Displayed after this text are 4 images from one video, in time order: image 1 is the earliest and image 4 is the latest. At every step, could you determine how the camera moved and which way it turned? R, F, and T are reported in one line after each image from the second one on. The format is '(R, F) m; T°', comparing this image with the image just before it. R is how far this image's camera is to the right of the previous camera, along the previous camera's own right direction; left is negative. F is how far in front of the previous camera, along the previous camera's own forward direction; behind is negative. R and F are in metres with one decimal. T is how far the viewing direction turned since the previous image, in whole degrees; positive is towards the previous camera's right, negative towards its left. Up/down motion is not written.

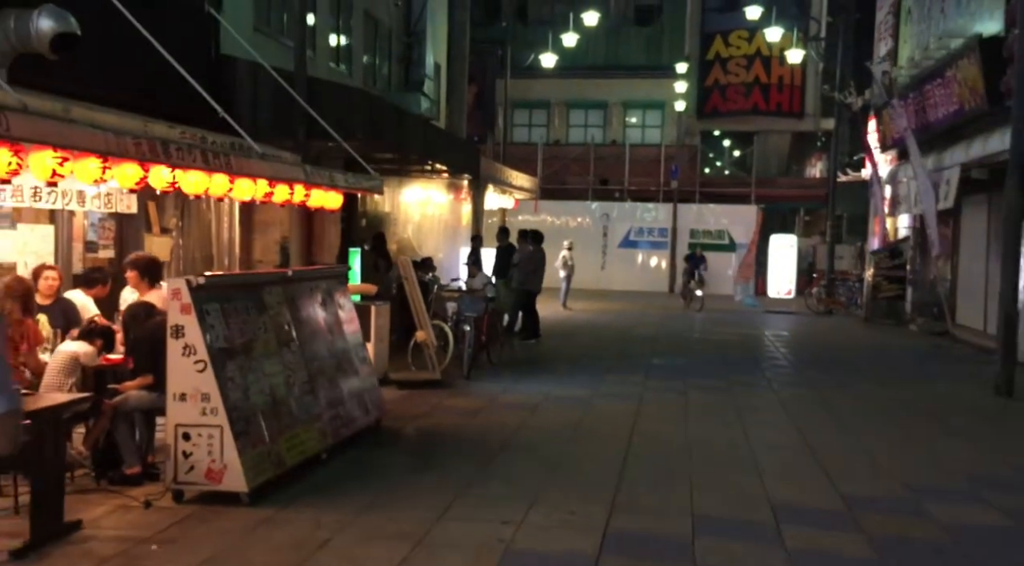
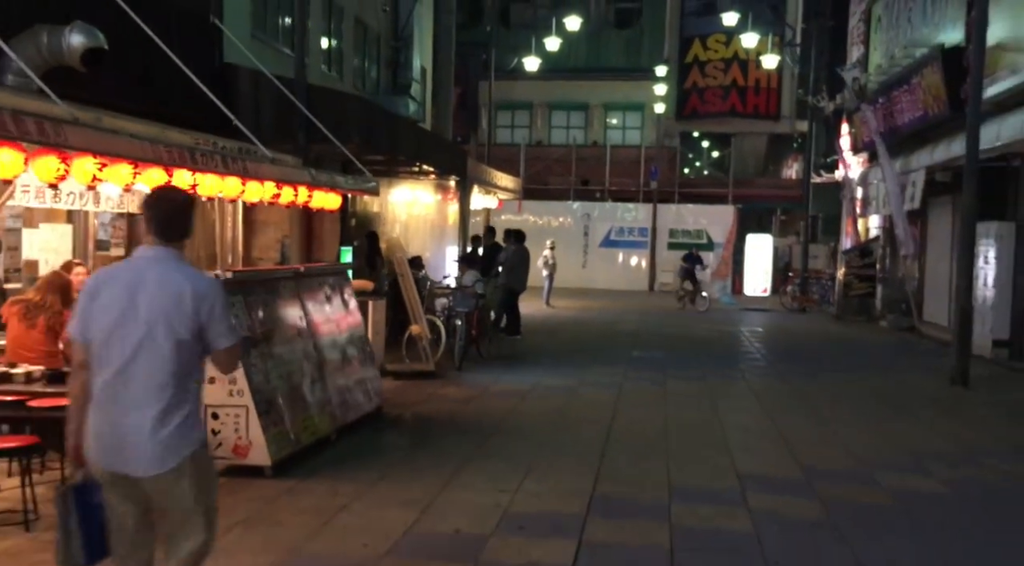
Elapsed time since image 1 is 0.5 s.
(-0.1, -0.8) m; +1°
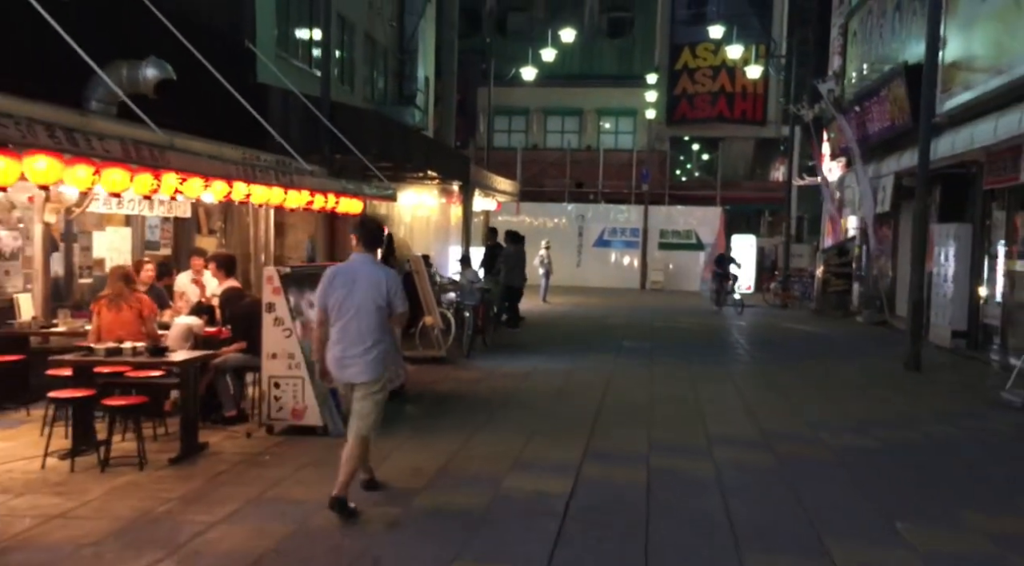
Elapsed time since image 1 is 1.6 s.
(-0.1, -1.6) m; 0°
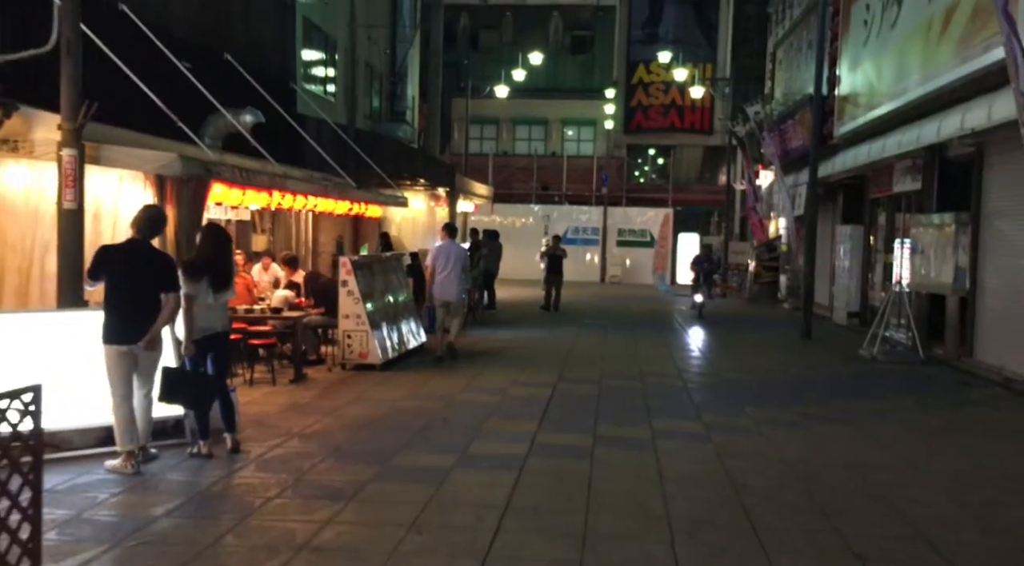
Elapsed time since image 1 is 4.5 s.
(-0.4, -4.3) m; +2°
